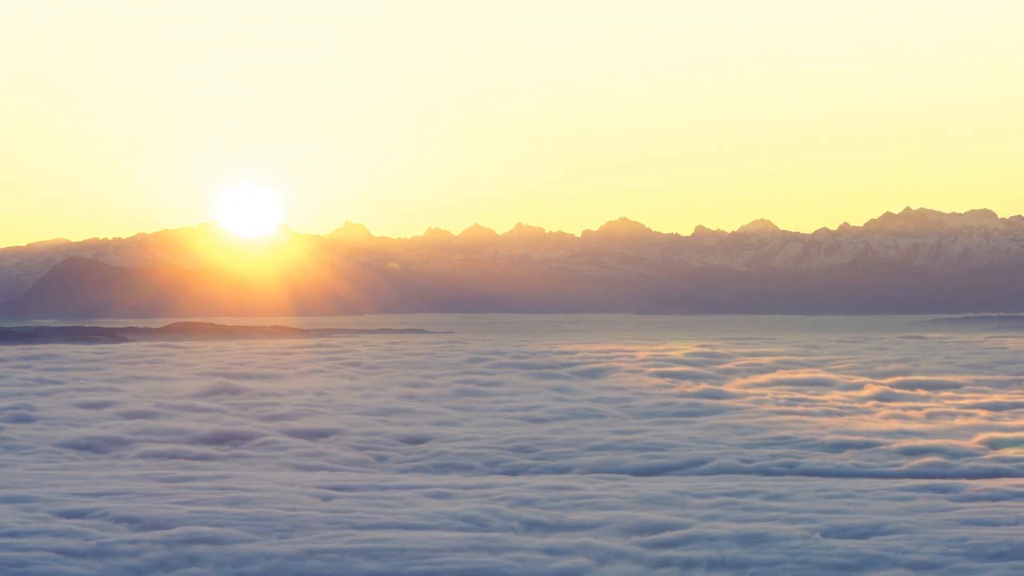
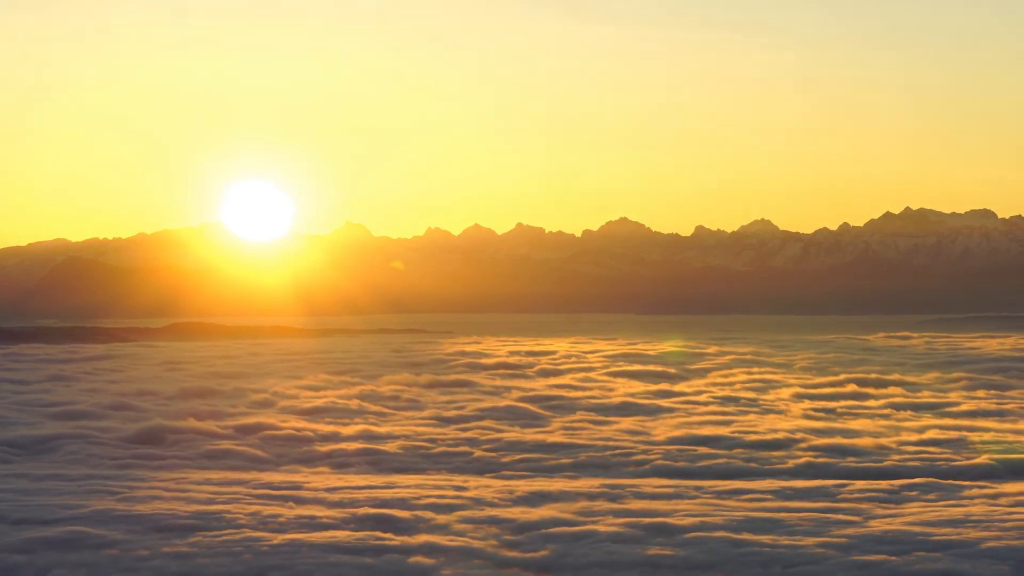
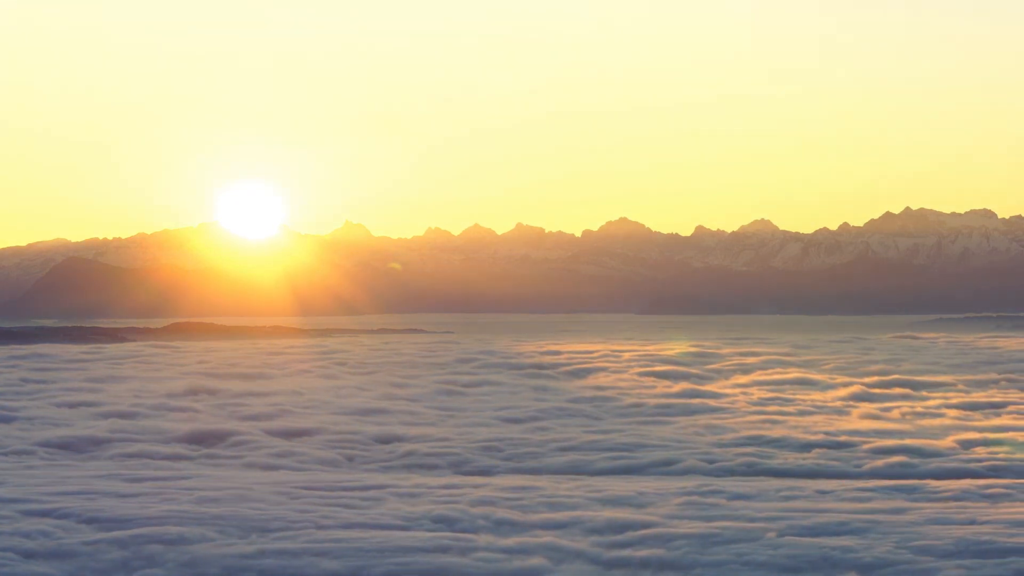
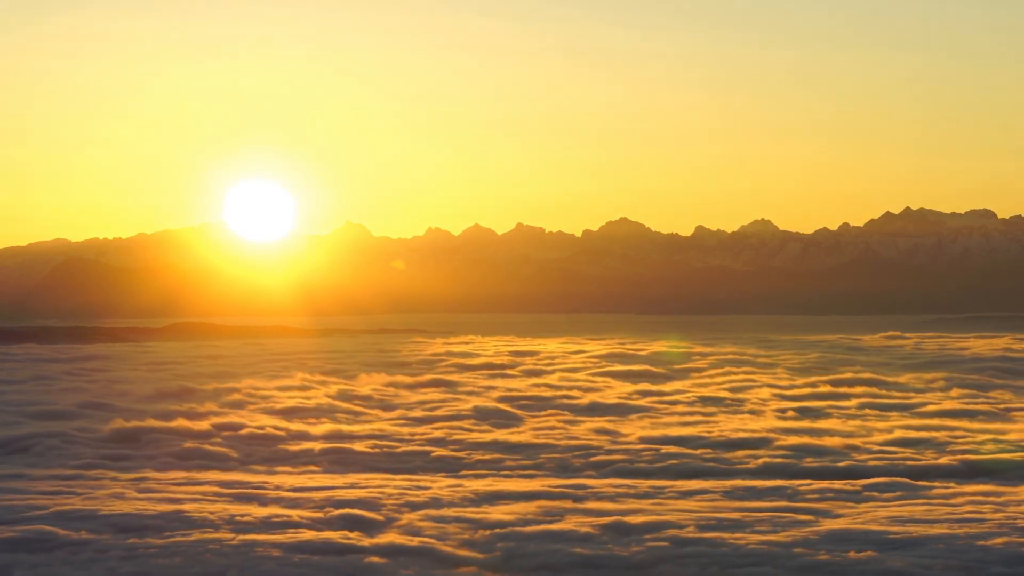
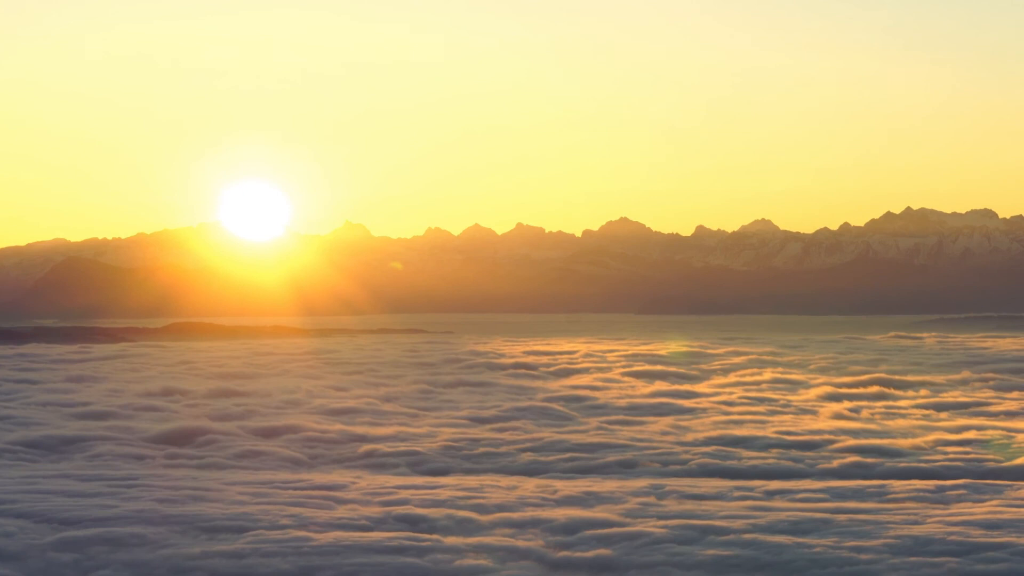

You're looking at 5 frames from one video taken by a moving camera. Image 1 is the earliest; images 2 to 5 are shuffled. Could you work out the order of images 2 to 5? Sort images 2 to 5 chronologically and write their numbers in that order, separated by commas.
3, 5, 2, 4
